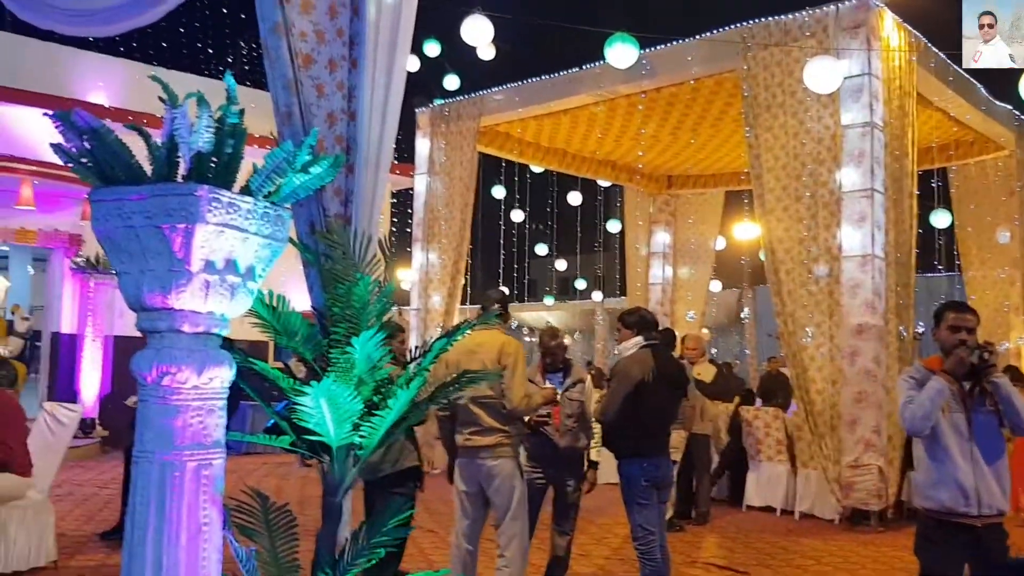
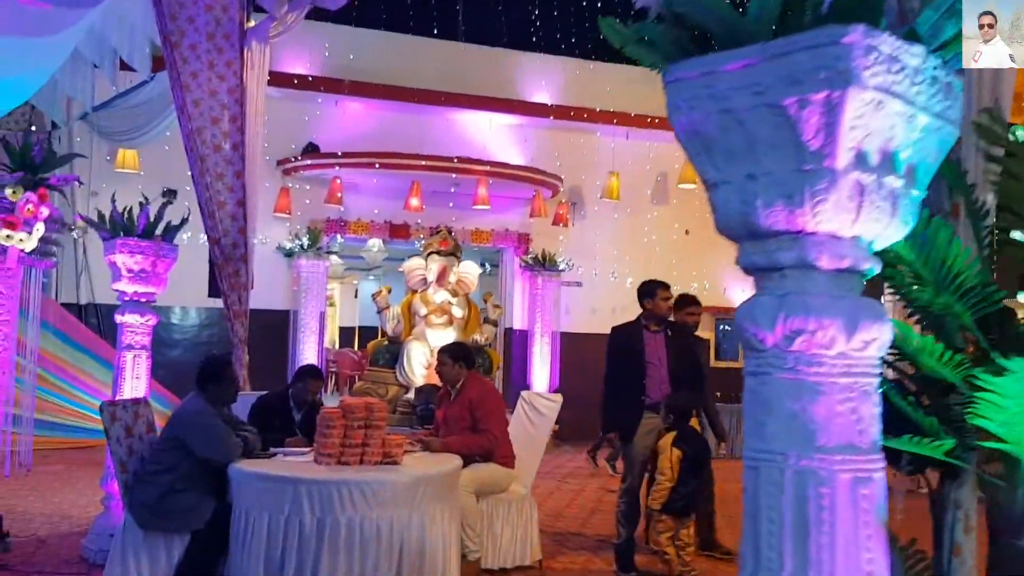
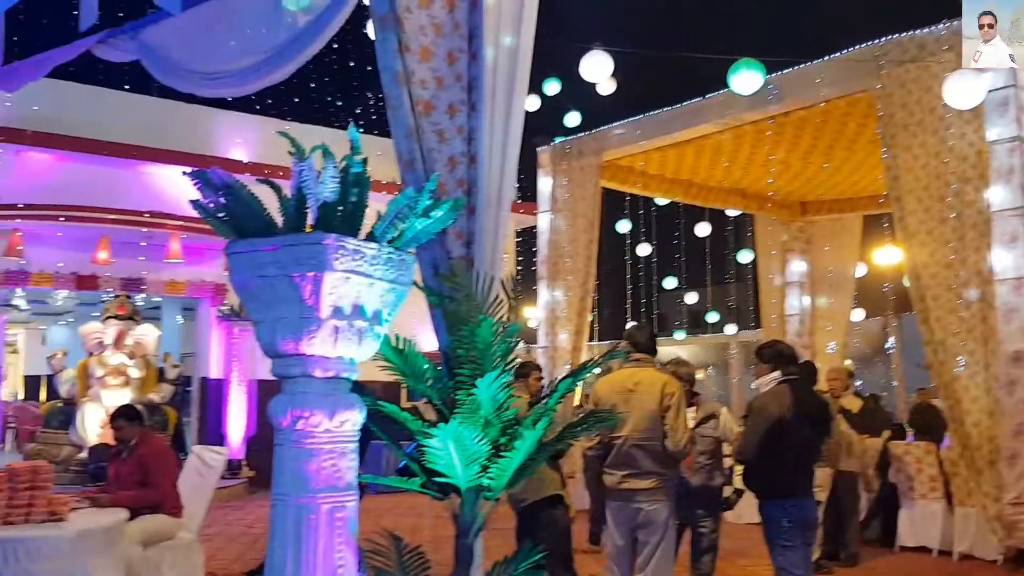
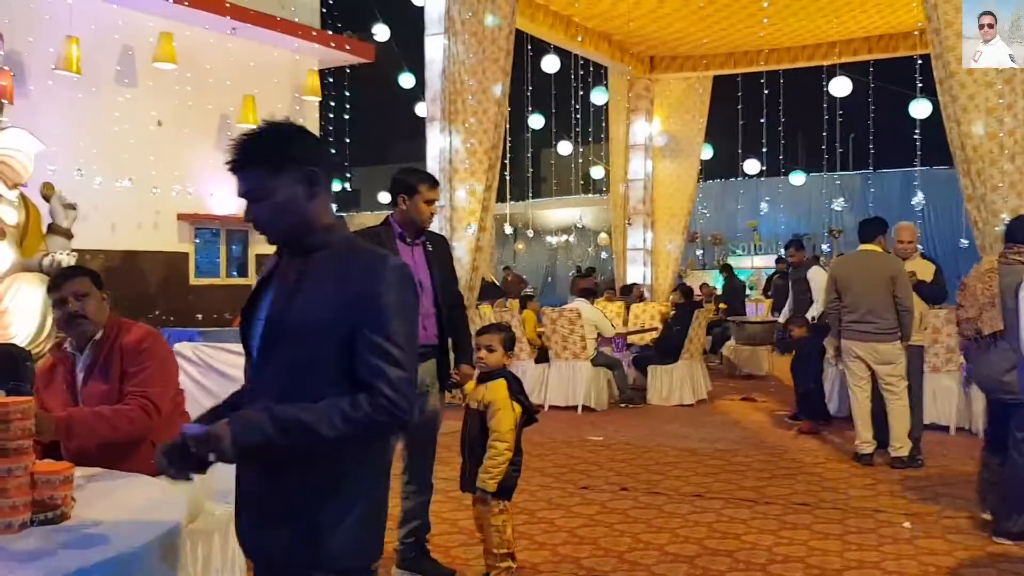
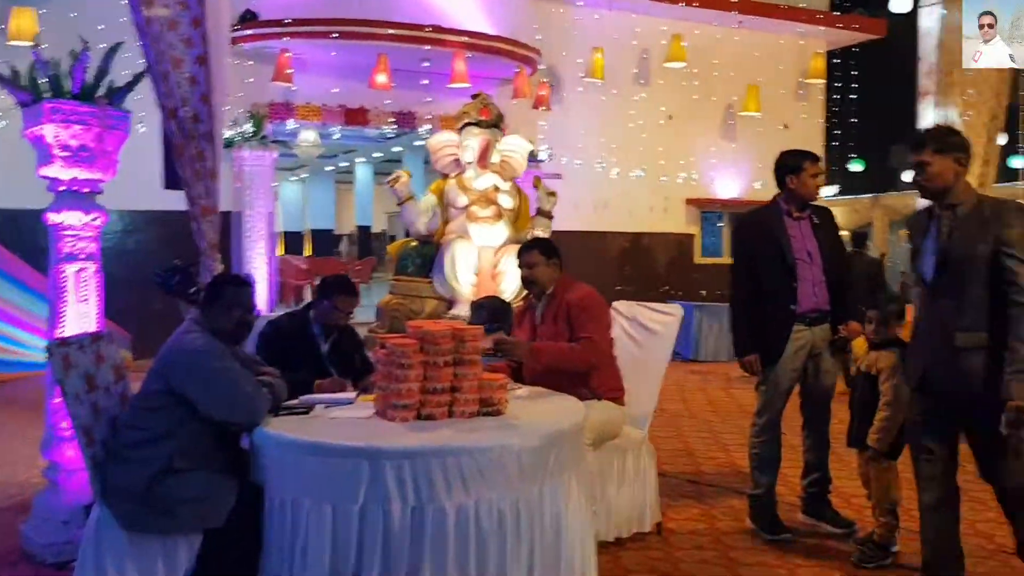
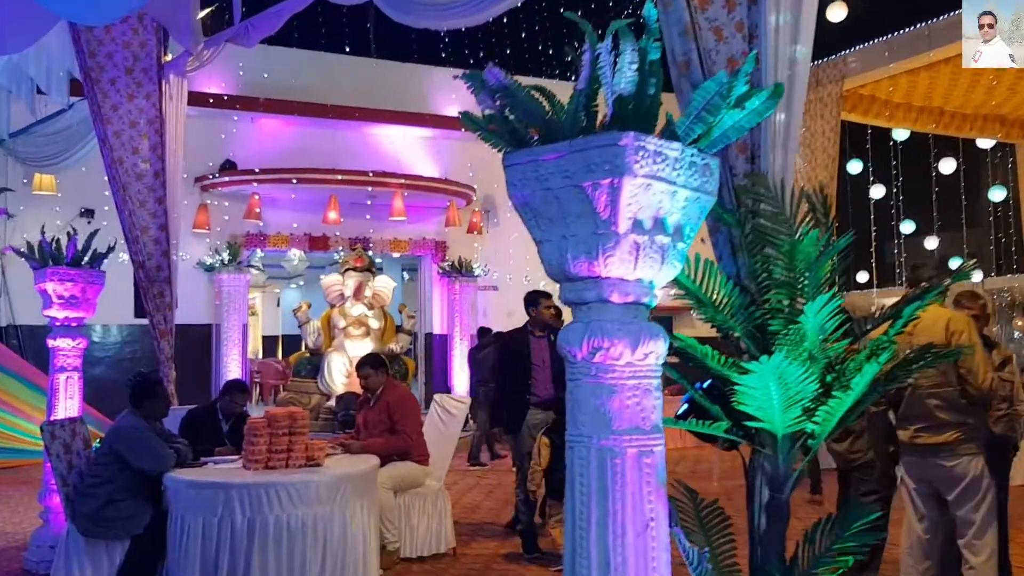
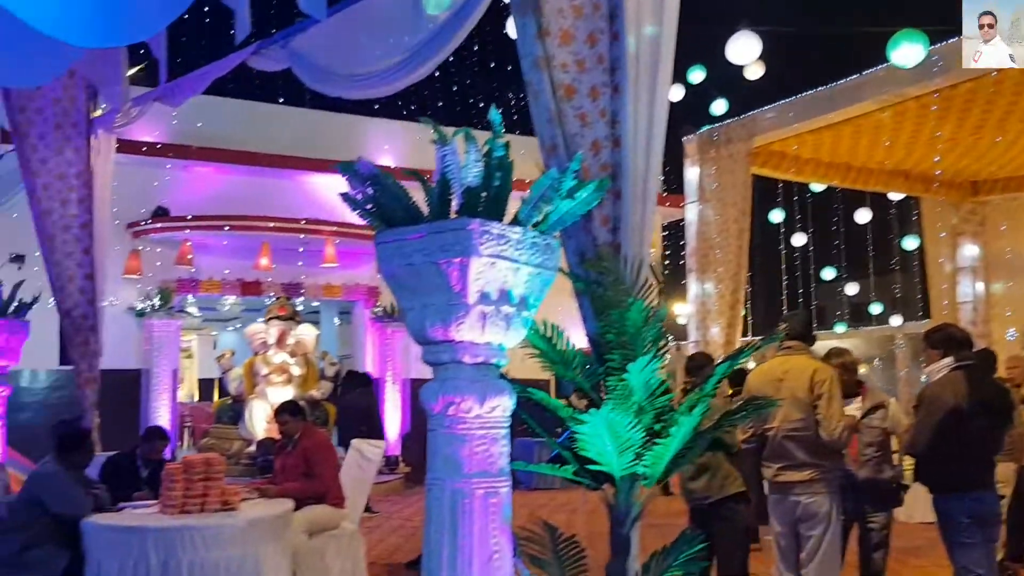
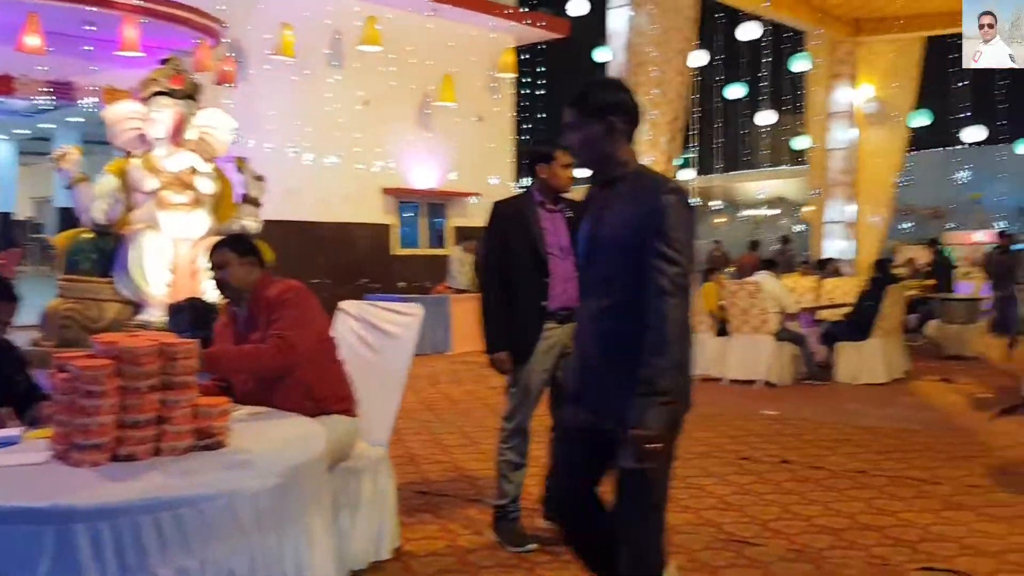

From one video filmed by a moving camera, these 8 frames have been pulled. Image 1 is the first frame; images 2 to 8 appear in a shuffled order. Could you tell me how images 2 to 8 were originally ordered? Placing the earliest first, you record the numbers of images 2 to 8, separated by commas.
3, 7, 6, 2, 5, 8, 4
